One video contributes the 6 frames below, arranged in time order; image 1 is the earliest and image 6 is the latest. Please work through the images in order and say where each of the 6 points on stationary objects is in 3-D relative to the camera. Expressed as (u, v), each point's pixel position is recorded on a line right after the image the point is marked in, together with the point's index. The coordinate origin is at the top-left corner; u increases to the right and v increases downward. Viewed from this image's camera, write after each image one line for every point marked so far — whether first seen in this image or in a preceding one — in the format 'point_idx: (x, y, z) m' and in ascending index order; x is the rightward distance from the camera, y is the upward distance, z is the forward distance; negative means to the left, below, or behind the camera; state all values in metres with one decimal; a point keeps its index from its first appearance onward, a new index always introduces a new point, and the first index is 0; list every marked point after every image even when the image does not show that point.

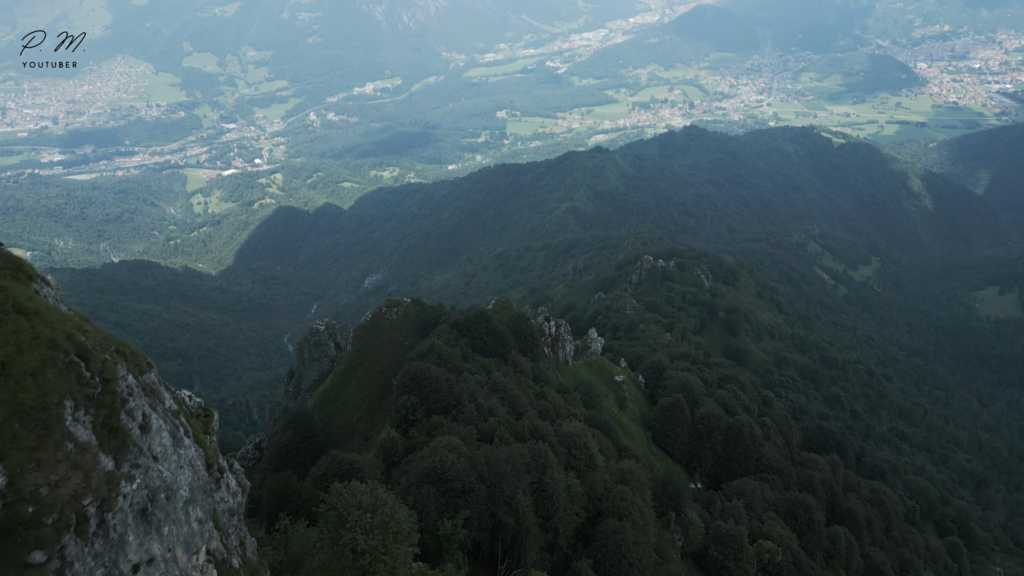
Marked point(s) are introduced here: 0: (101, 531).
0: (-4.5, -2.7, +8.7) m
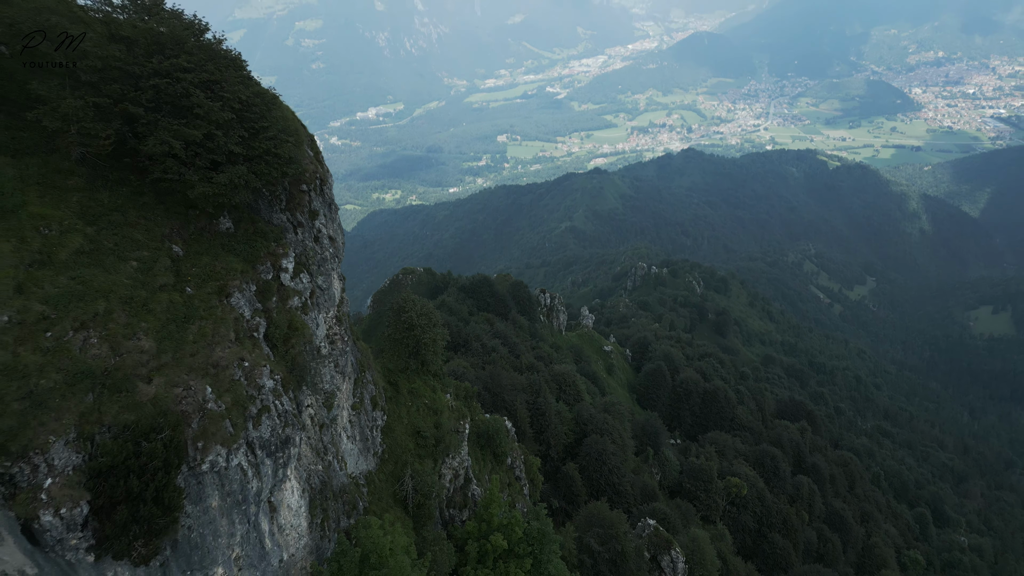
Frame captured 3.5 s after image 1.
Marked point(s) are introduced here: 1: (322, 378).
0: (-4.5, +2.2, +17.9) m
1: (-4.6, -2.2, +17.7) m
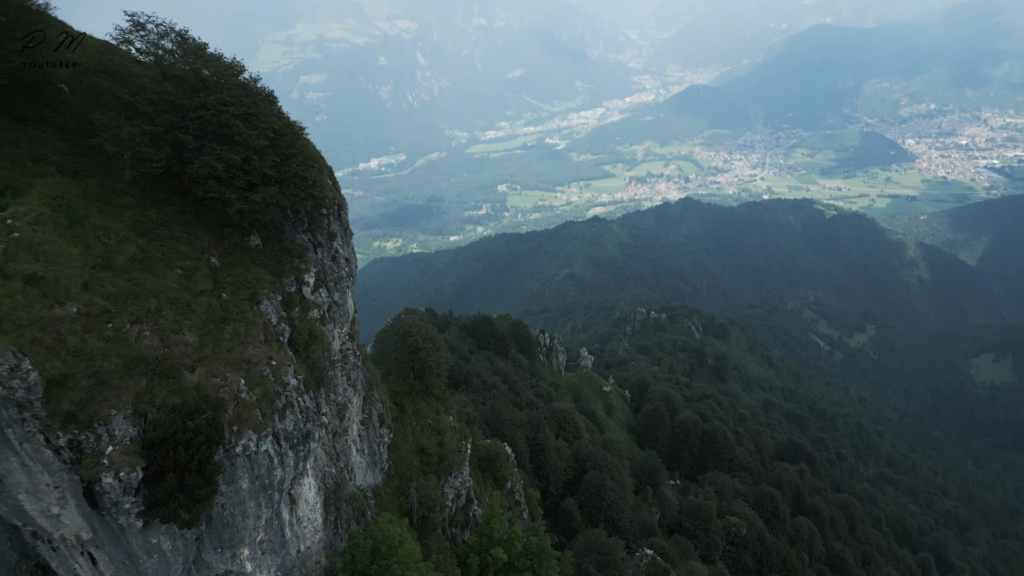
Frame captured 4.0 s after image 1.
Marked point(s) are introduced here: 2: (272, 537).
0: (-4.5, +1.7, +19.6) m
1: (-4.6, -2.6, +19.1) m
2: (-5.0, -5.1, +14.9) m
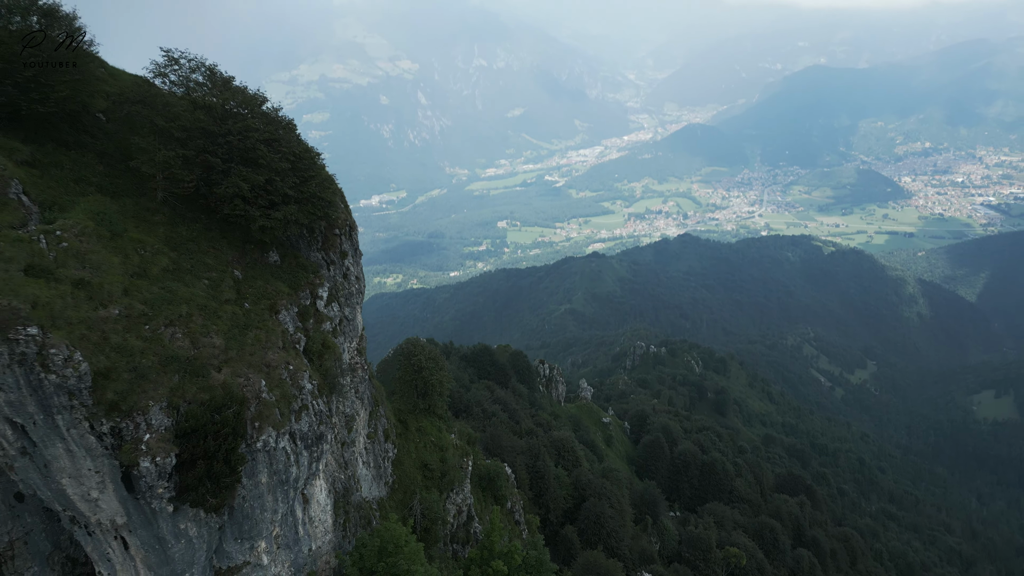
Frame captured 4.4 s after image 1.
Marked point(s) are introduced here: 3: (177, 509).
0: (-4.5, +1.2, +21.0) m
1: (-4.6, -3.1, +20.2) m
2: (-5.0, -5.4, +15.9) m
3: (-5.9, -3.9, +12.7) m
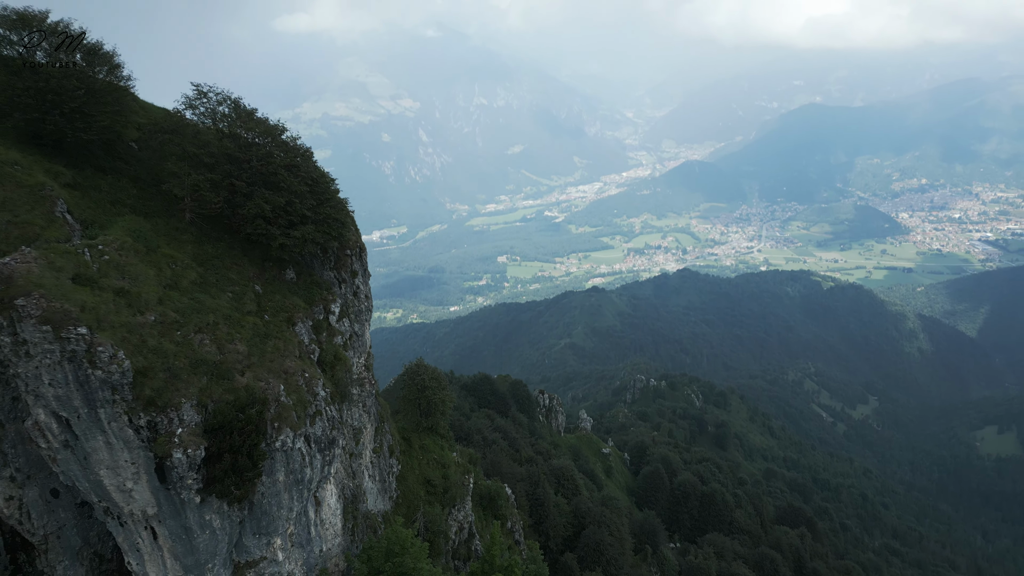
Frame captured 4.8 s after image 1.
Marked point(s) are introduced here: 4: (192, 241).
0: (-4.5, +0.6, +22.3) m
1: (-4.6, -3.6, +21.3) m
2: (-5.0, -5.7, +16.9) m
3: (-5.9, -4.0, +13.8) m
4: (-7.4, +1.1, +16.9) m
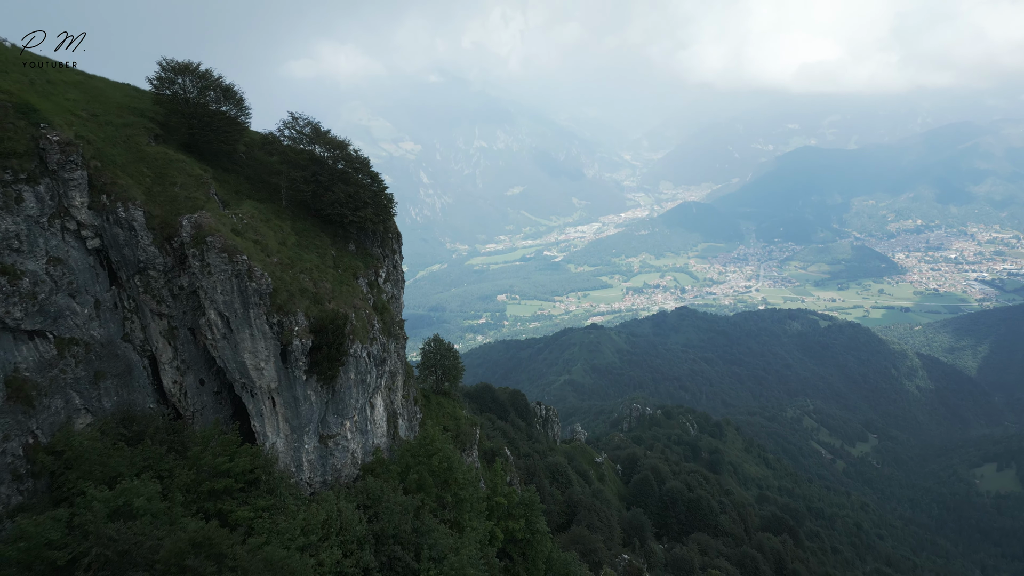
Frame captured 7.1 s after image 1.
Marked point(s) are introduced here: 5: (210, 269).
0: (-4.6, +1.6, +29.8) m
1: (-4.6, -2.6, +28.6) m
2: (-5.0, -4.4, +24.1) m
3: (-5.9, -2.6, +21.0) m
4: (-7.5, +2.3, +24.4) m
5: (-8.2, +0.5, +19.7) m
